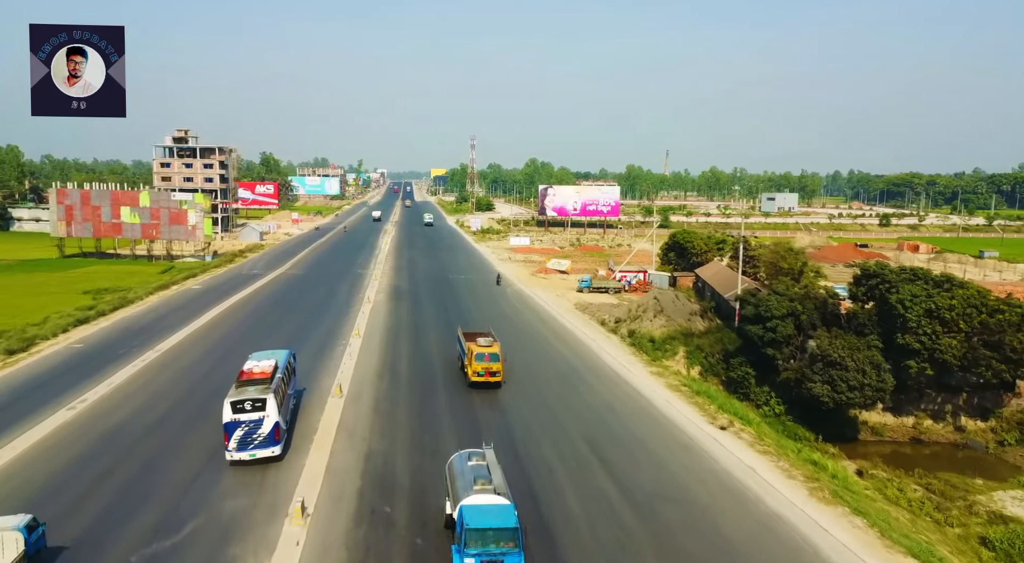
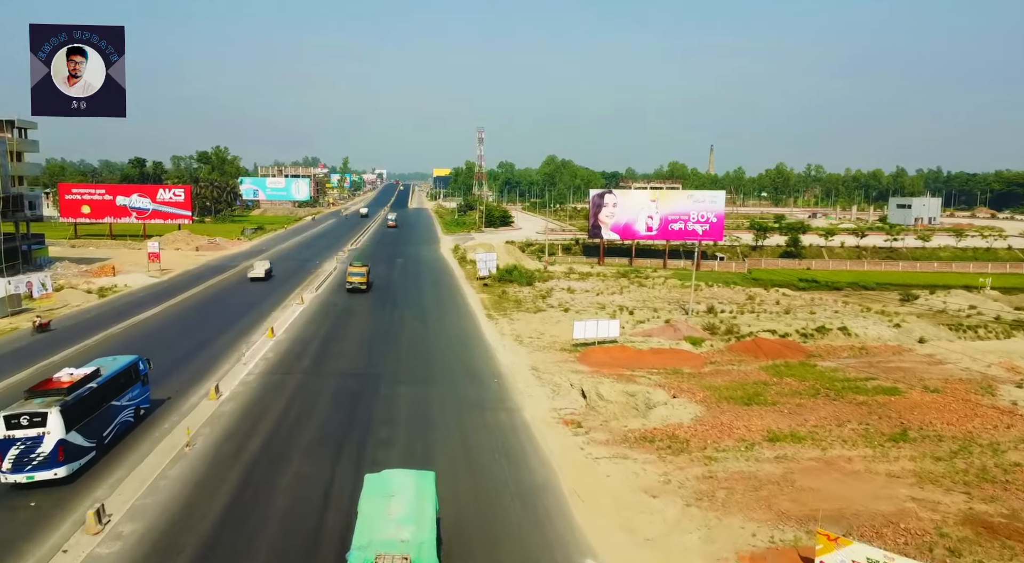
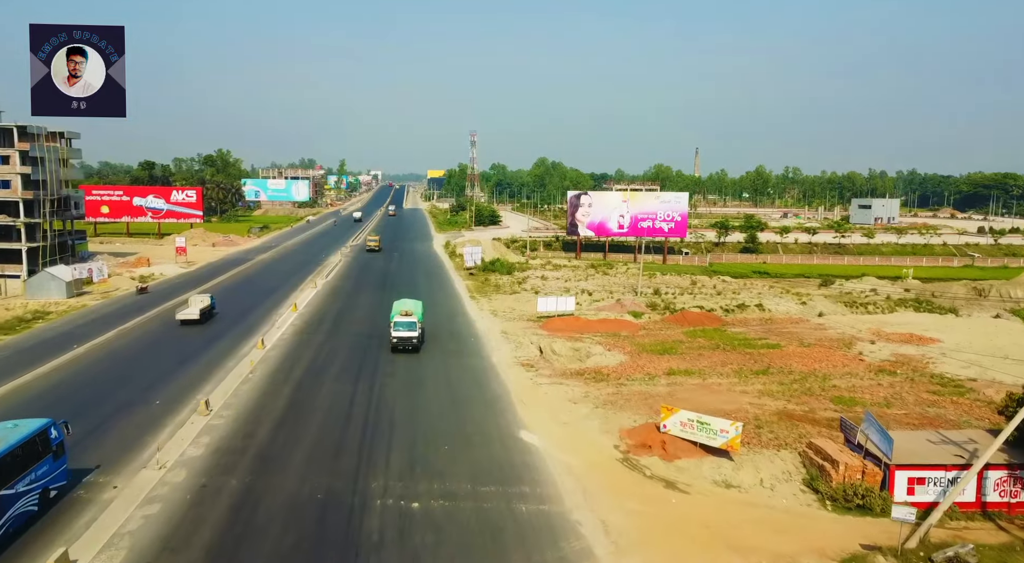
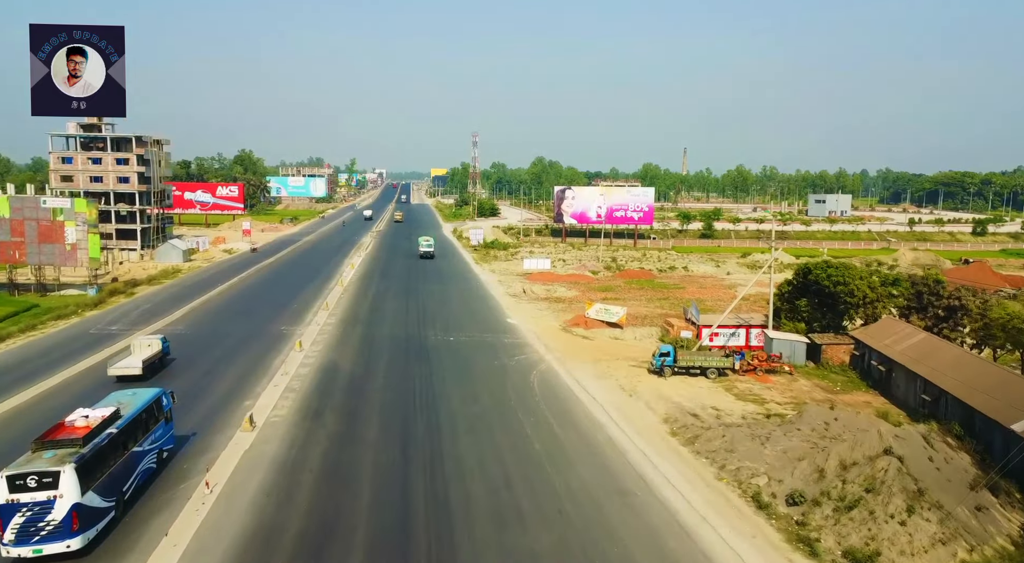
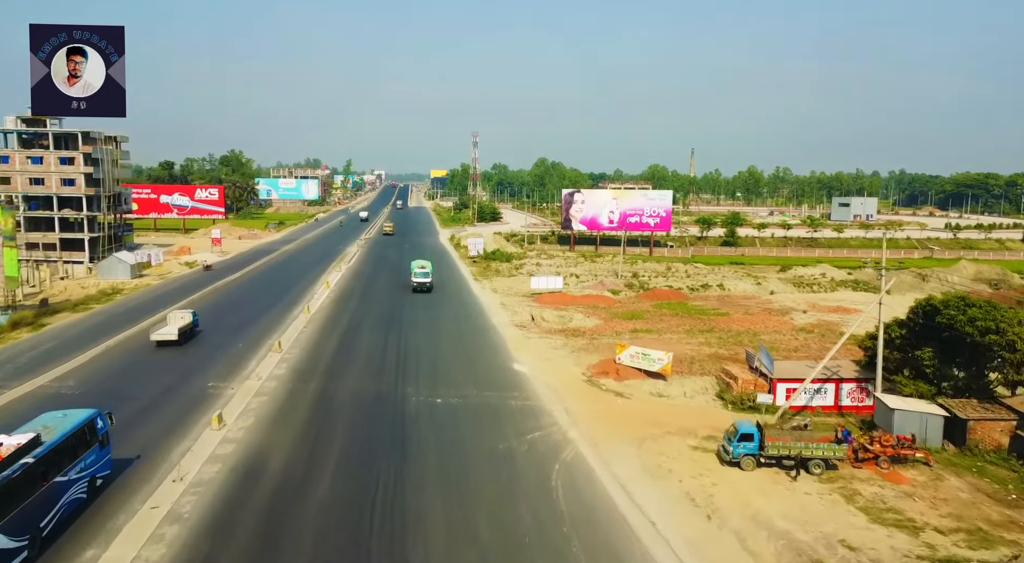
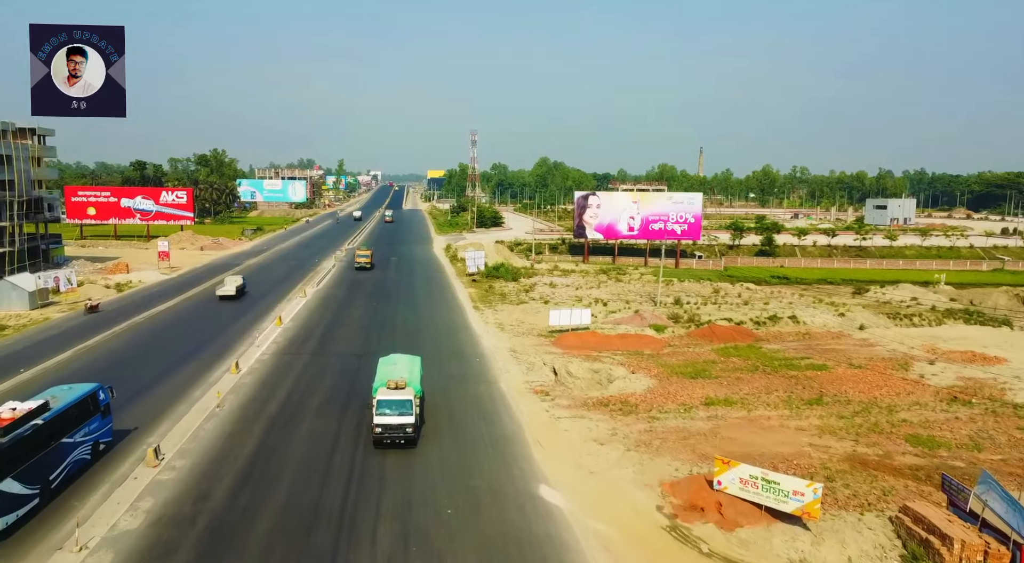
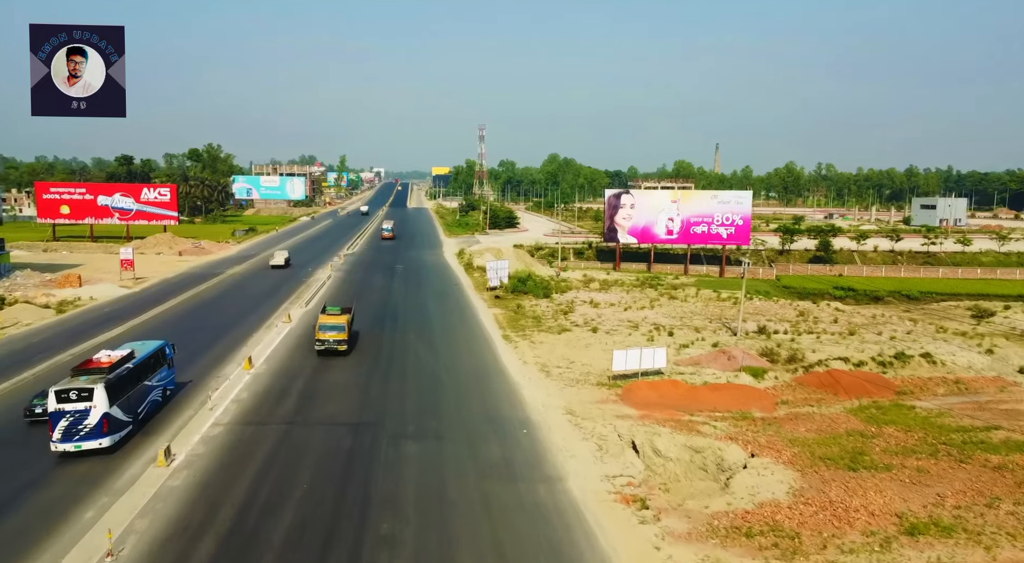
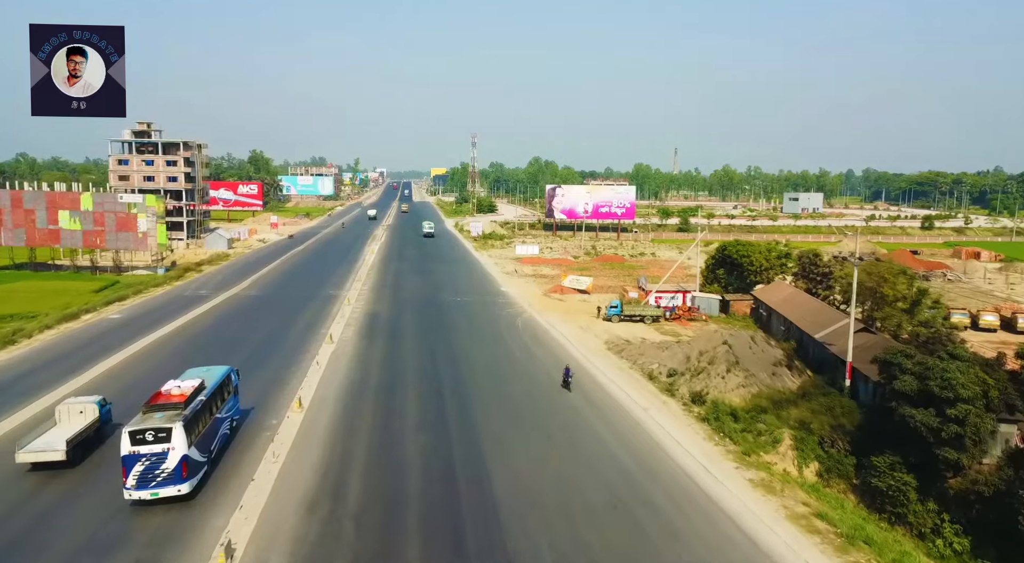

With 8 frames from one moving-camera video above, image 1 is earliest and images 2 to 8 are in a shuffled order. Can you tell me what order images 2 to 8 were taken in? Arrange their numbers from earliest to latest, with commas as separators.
8, 4, 5, 3, 6, 2, 7
